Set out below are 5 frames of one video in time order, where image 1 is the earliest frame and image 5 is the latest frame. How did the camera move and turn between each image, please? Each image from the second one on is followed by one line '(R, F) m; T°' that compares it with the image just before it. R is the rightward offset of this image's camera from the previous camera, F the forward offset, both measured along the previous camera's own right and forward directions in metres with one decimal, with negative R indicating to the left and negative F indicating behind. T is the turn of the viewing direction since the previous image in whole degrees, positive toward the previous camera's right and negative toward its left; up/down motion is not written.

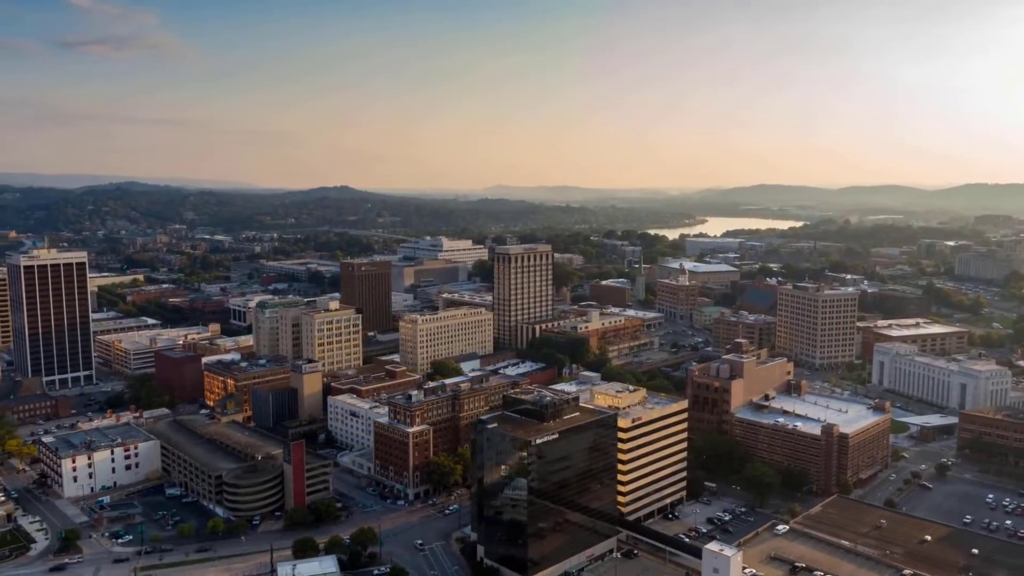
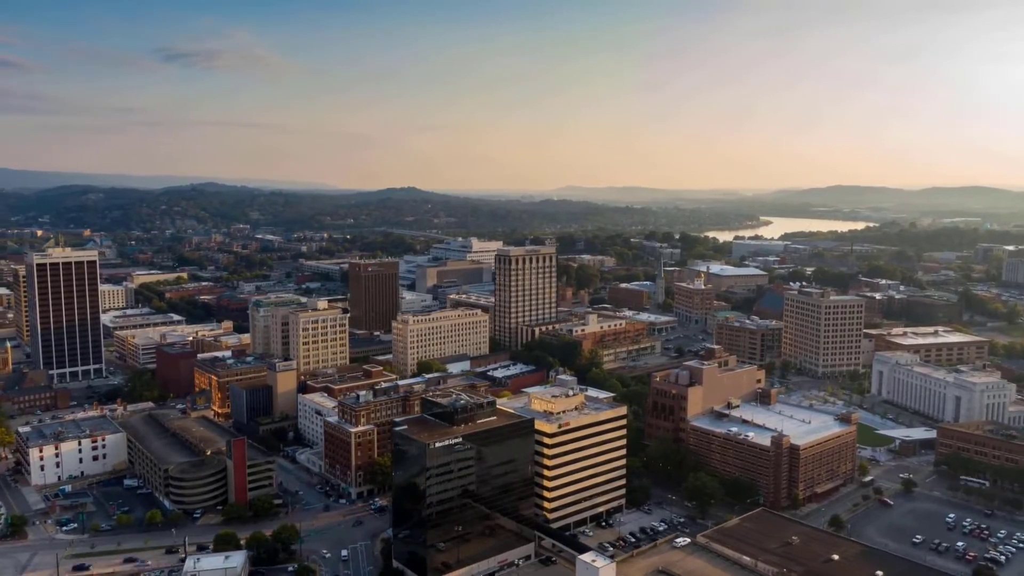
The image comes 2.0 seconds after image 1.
(+6.6, +0.5) m; -5°
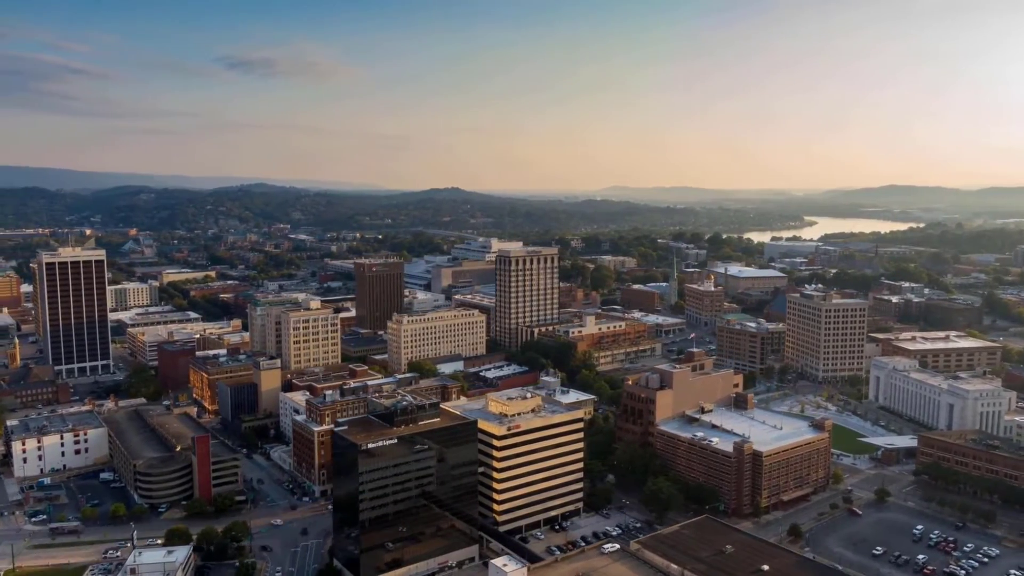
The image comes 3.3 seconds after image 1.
(+4.4, +0.3) m; -3°
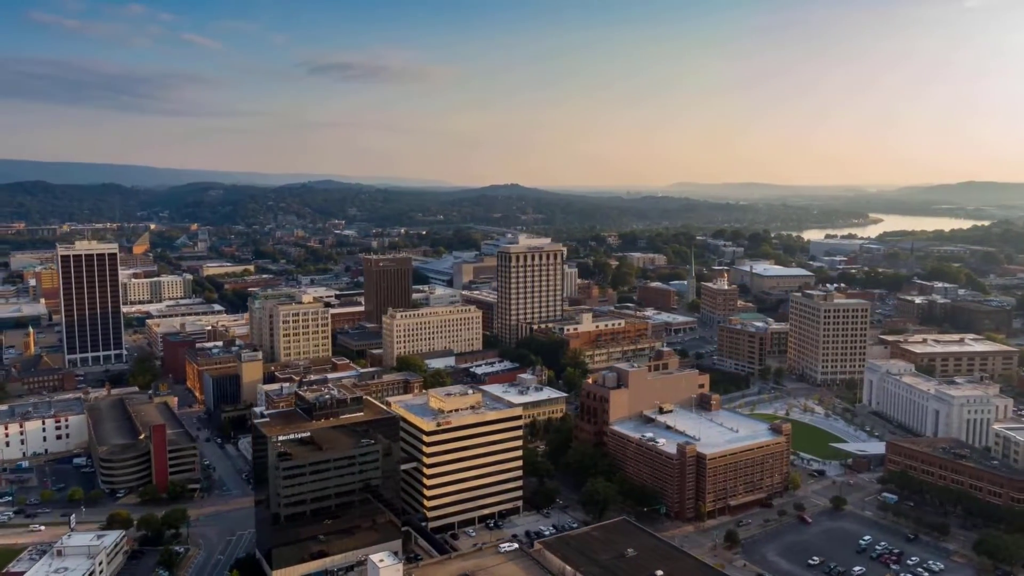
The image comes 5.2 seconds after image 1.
(+6.1, +0.5) m; -5°
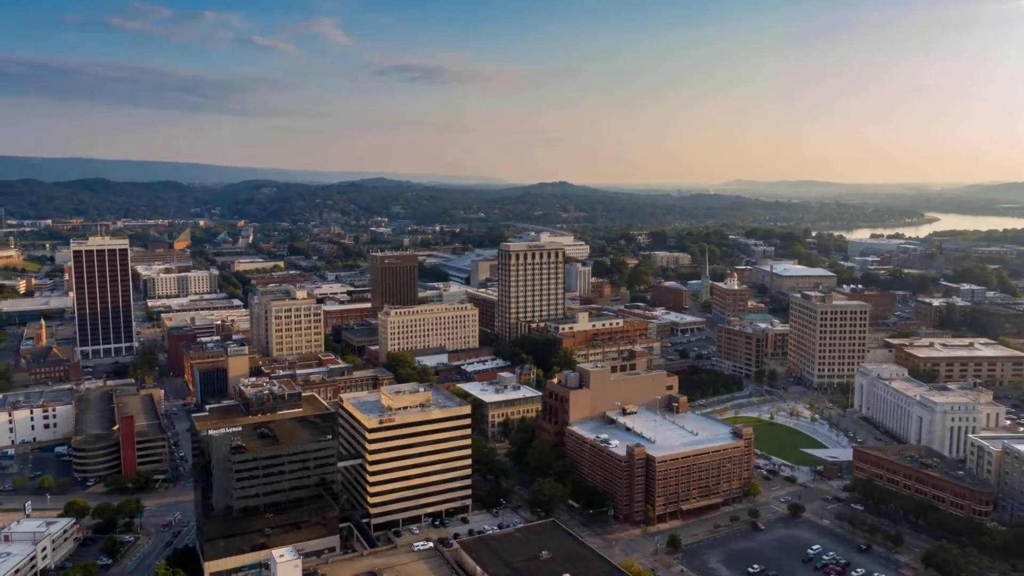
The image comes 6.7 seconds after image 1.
(+5.0, +0.4) m; -4°
